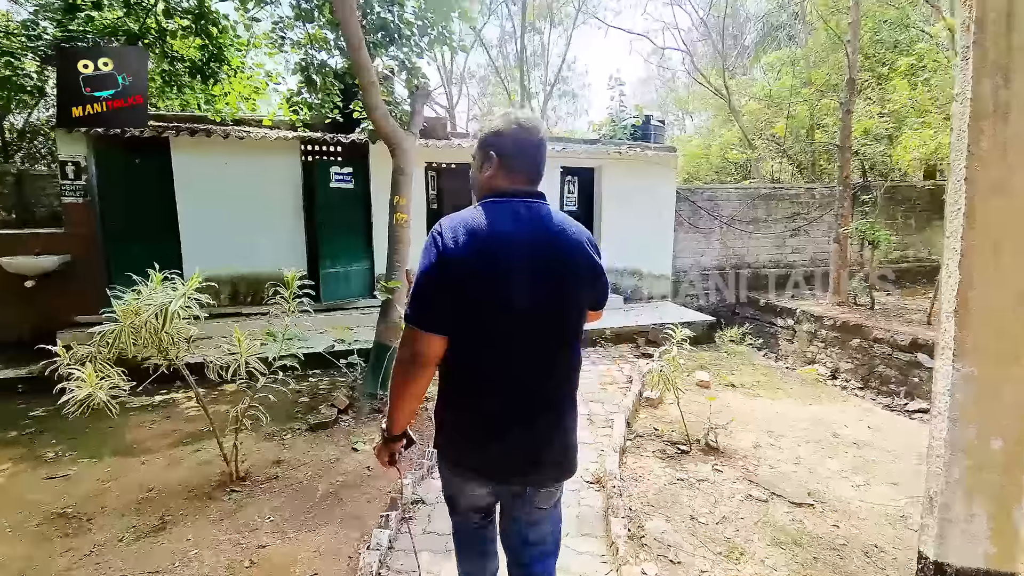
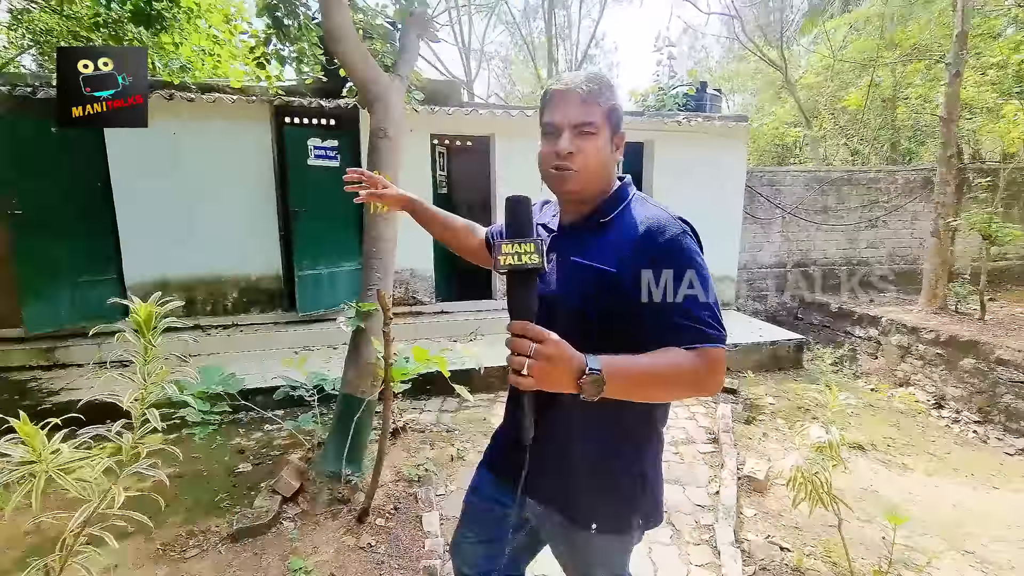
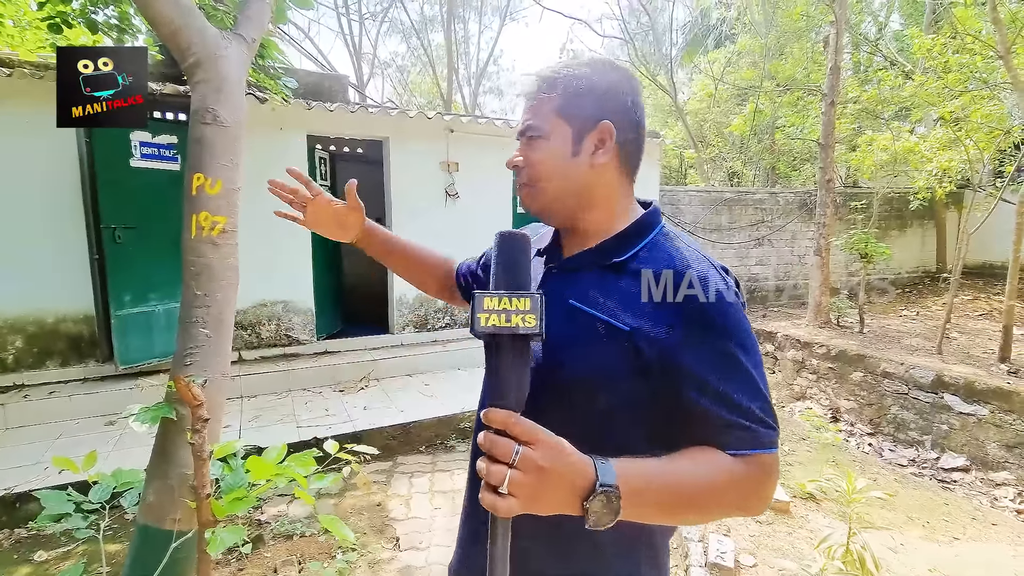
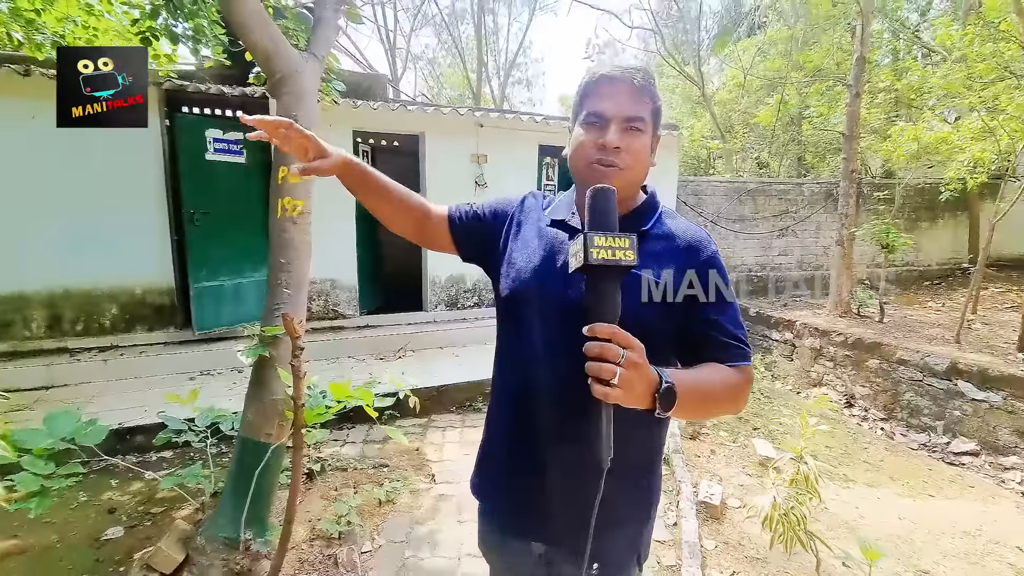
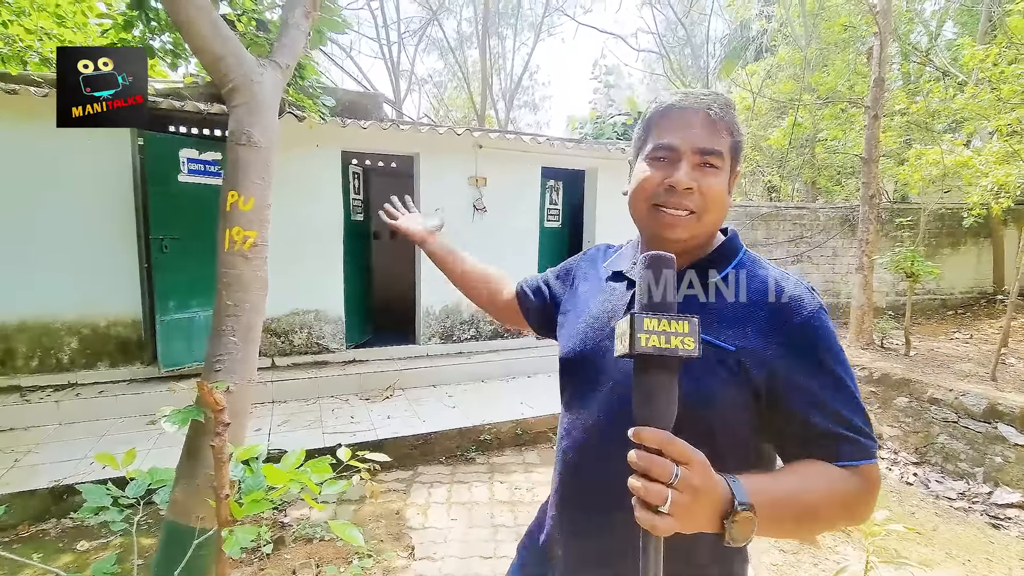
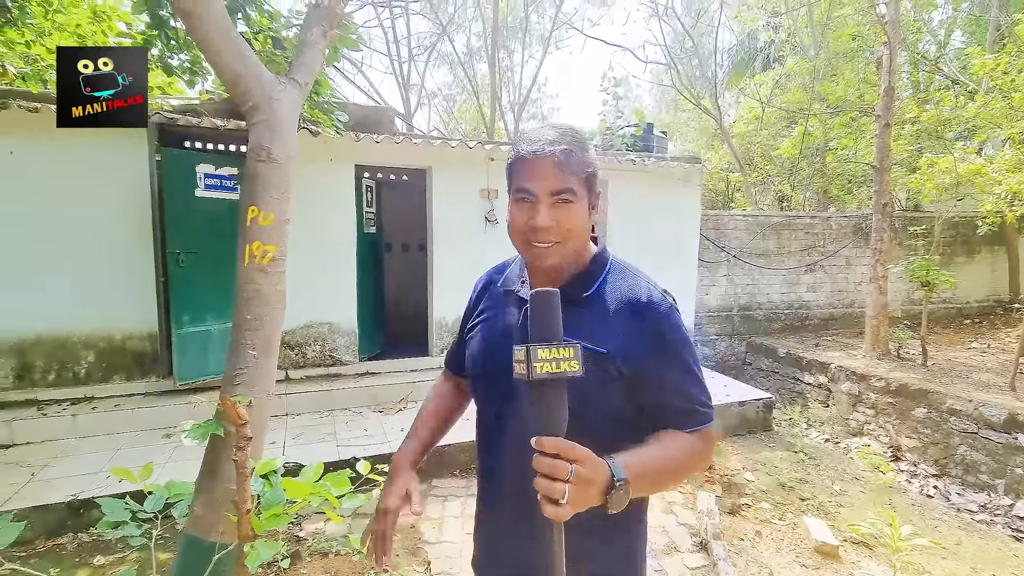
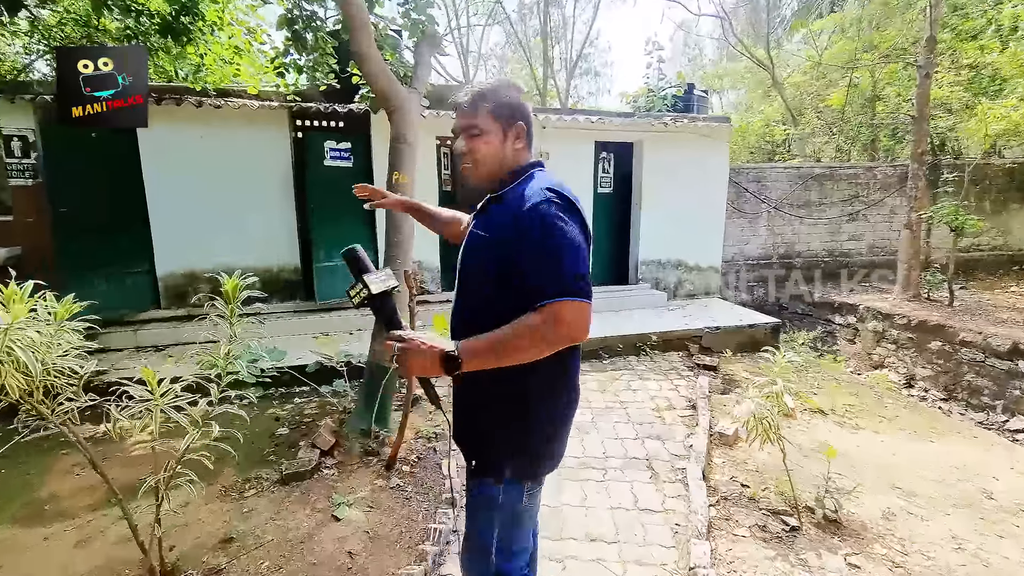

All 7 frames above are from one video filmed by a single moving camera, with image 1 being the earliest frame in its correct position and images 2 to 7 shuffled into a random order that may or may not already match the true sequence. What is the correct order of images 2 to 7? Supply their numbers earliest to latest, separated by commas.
7, 2, 4, 3, 5, 6
